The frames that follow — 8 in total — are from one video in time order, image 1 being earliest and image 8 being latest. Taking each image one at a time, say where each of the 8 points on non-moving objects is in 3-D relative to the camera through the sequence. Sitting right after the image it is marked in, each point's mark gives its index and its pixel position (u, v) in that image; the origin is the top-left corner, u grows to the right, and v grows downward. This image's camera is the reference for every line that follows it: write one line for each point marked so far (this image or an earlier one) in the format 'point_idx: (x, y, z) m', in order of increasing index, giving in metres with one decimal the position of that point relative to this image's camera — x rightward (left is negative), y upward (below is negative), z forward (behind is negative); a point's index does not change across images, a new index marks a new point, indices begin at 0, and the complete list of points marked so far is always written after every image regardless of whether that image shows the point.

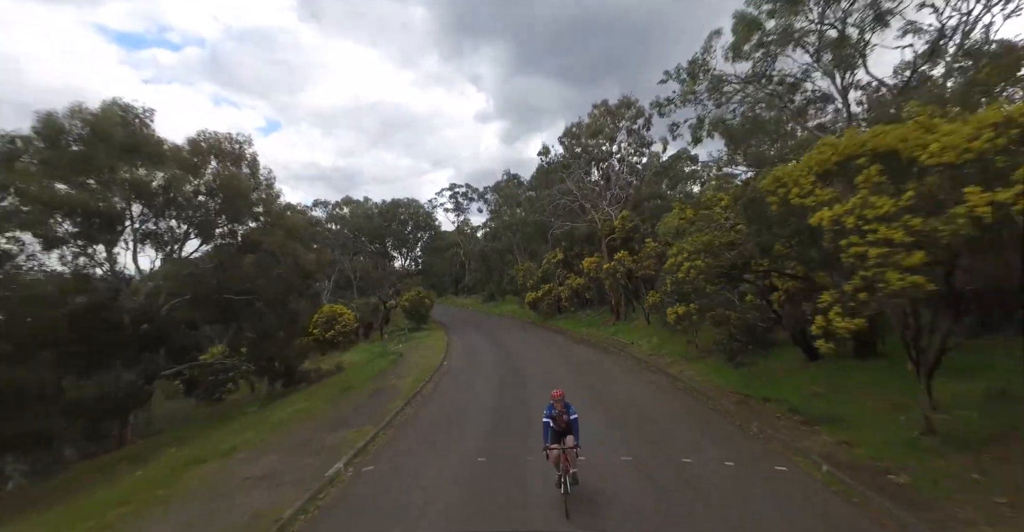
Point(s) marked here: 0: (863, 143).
0: (+4.8, +1.7, +6.9) m
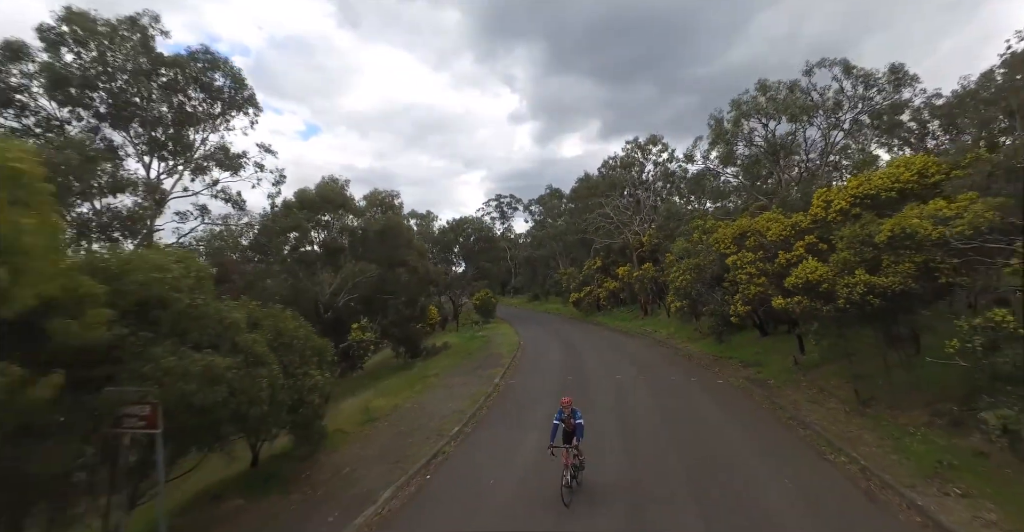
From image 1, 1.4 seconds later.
0: (+7.2, +1.2, +15.0) m
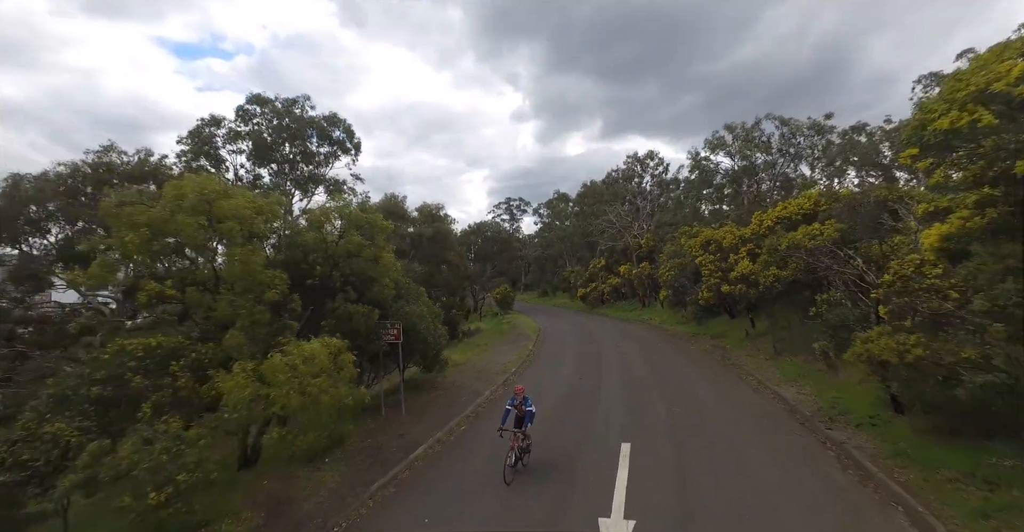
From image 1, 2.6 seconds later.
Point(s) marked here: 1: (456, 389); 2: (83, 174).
0: (+8.4, +1.3, +20.9) m
1: (-1.6, -3.4, +13.5) m
2: (-12.2, +2.6, +14.1) m
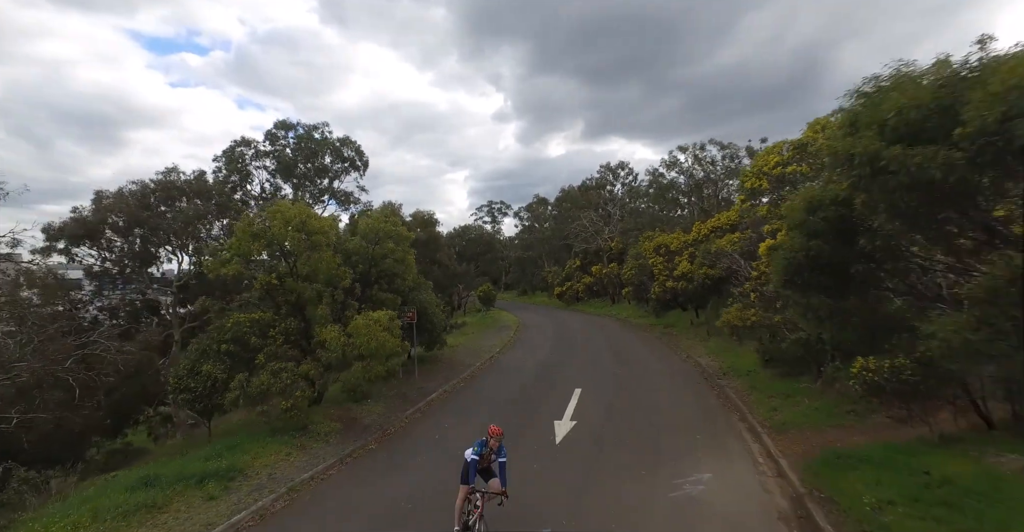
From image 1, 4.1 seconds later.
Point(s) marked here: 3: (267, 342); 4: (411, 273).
0: (+7.7, +1.3, +25.0) m
1: (-2.1, -3.4, +17.2) m
2: (-12.7, +2.6, +17.4) m
3: (-5.1, -1.6, +10.2) m
4: (-2.7, -0.2, +13.6) m
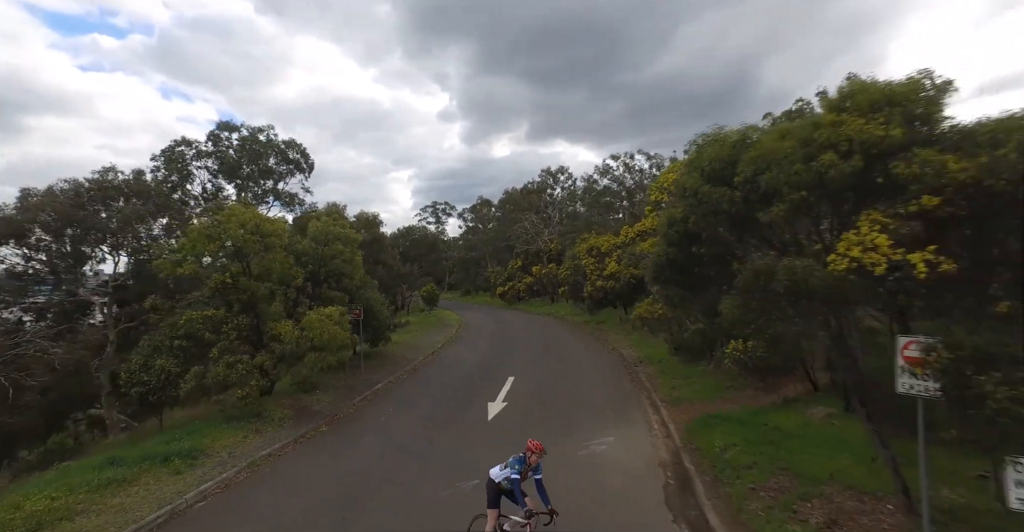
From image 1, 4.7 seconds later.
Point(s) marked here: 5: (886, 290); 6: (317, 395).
0: (+4.6, +1.2, +27.0) m
1: (-4.3, -3.4, +18.1) m
2: (-14.8, +2.7, +17.2) m
3: (-6.5, -1.6, +10.9) m
4: (-4.5, -0.2, +14.5) m
5: (+3.2, -0.2, +4.2) m
6: (-4.9, -3.2, +12.3) m
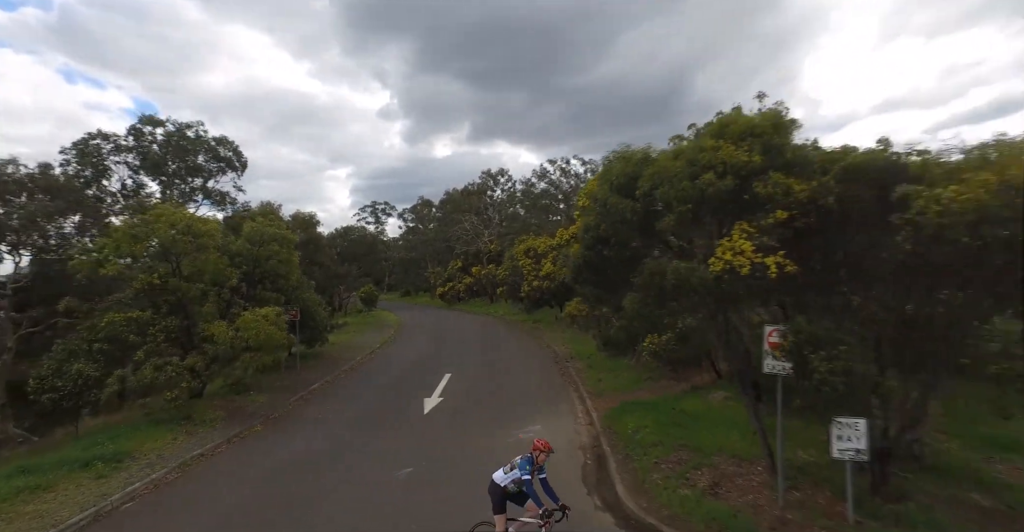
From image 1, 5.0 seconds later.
0: (+1.2, +1.2, +27.9) m
1: (-6.5, -3.4, +18.1) m
2: (-16.9, +2.6, +15.9) m
3: (-7.9, -1.6, +10.7) m
4: (-6.3, -0.2, +14.4) m
5: (+2.5, -0.2, +5.1) m
6: (-6.5, -3.2, +12.2) m
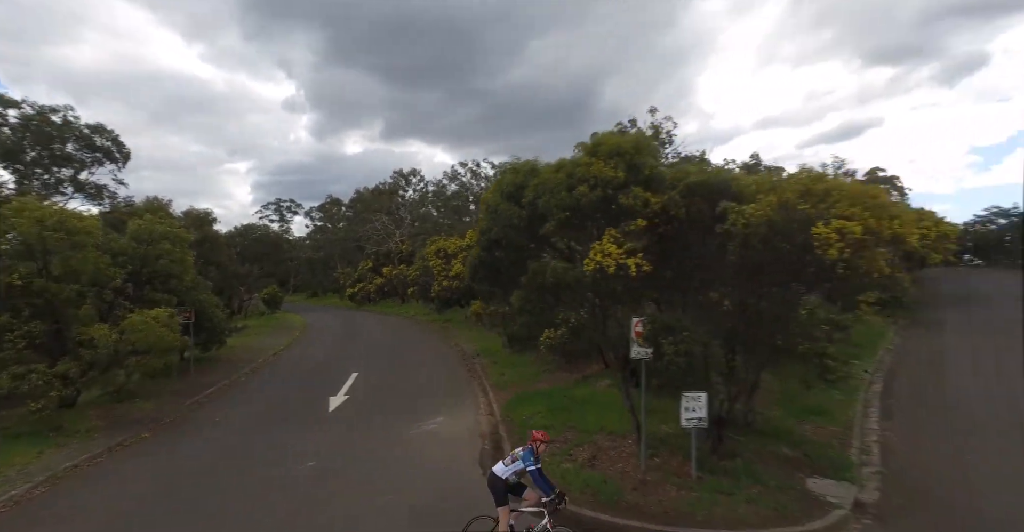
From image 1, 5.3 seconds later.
0: (-3.8, +1.1, +28.2) m
1: (-9.8, -3.4, +17.3) m
2: (-19.7, +2.7, +13.4) m
3: (-9.9, -1.6, +9.7) m
4: (-9.0, -0.2, +13.7) m
5: (+1.3, -0.2, +6.0) m
6: (-8.7, -3.2, +11.5) m
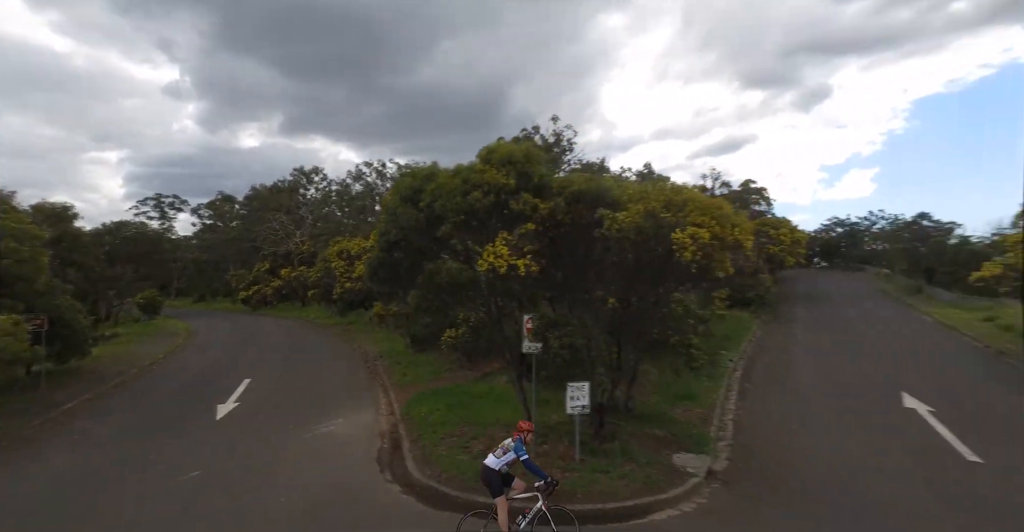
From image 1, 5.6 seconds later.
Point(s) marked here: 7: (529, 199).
0: (-8.9, +1.0, +27.4) m
1: (-12.9, -3.5, +15.5) m
2: (-22.0, +2.6, +10.0) m
3: (-11.6, -1.6, +8.1) m
4: (-11.5, -0.3, +12.2) m
5: (0.0, -0.3, +6.4) m
6: (-10.9, -3.2, +10.0) m
7: (+0.2, +0.8, +6.1) m
